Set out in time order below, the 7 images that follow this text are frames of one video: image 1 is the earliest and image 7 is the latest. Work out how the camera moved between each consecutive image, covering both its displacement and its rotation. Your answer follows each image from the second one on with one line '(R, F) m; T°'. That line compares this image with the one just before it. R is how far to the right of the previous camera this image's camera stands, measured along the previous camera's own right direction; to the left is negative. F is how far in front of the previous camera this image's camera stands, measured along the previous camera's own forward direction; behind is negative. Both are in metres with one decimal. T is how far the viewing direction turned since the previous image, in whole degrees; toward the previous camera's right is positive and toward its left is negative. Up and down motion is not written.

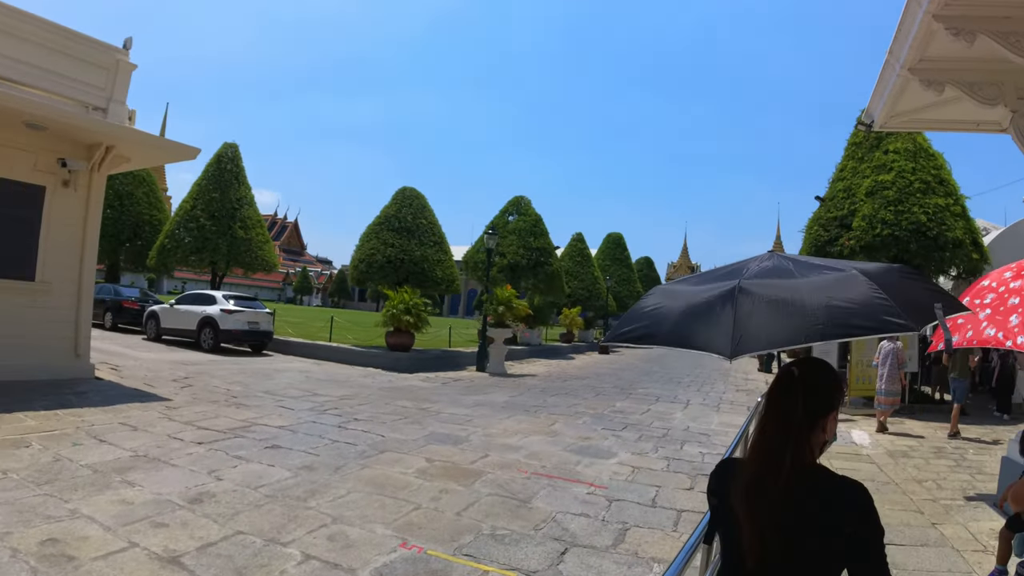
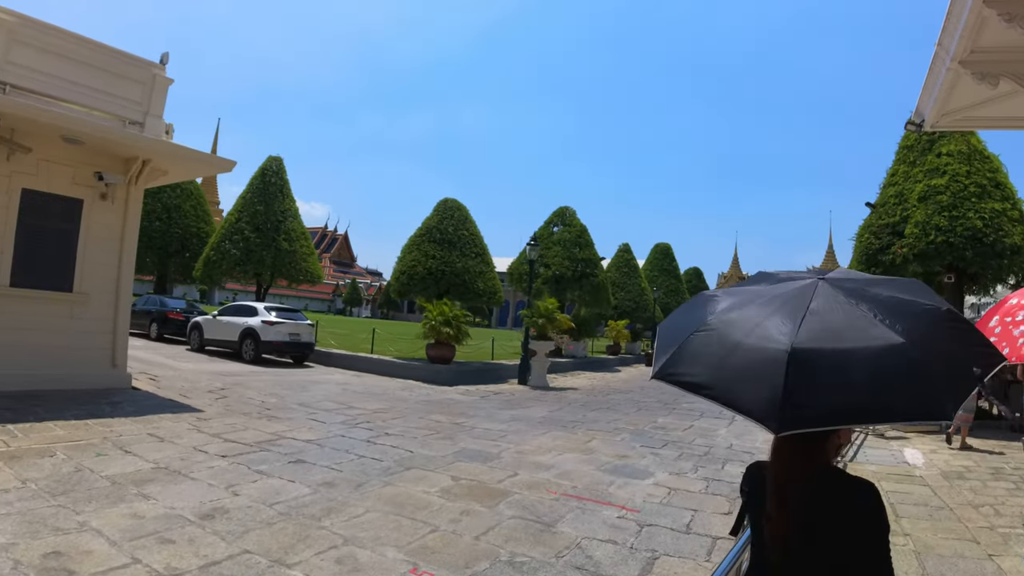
(+0.2, +0.4) m; -4°
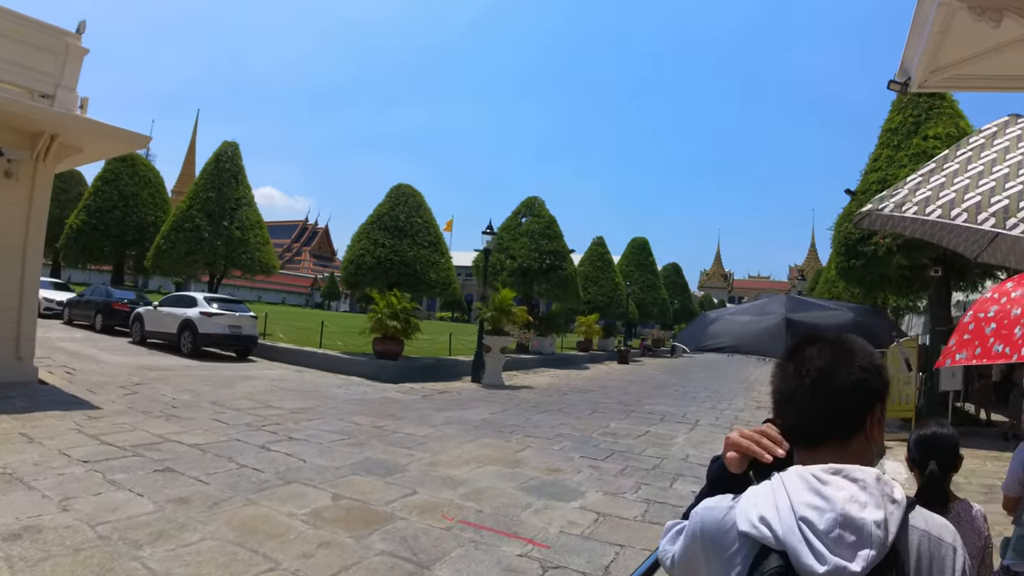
(+0.8, +1.2) m; +1°
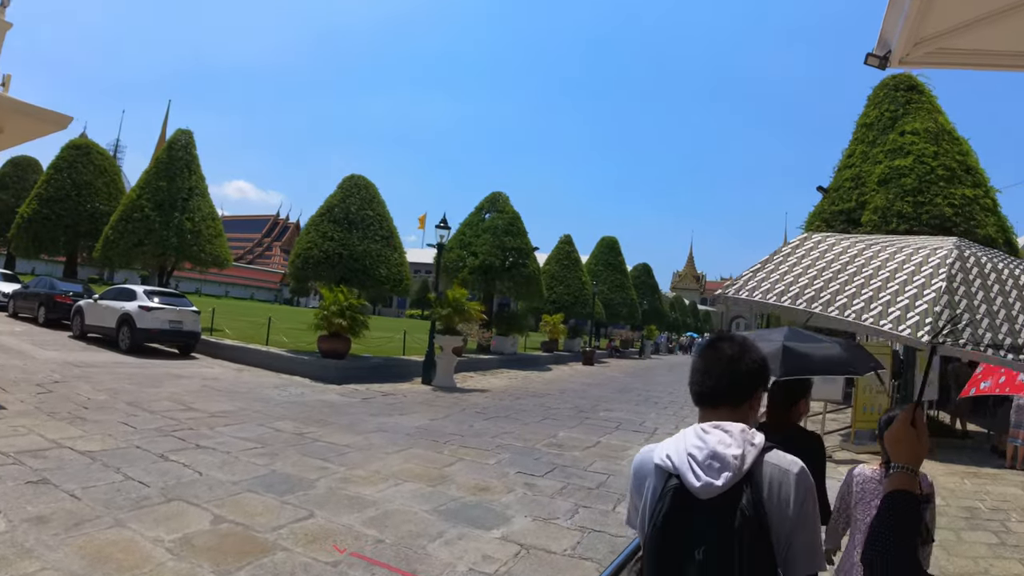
(+0.4, +0.7) m; +2°
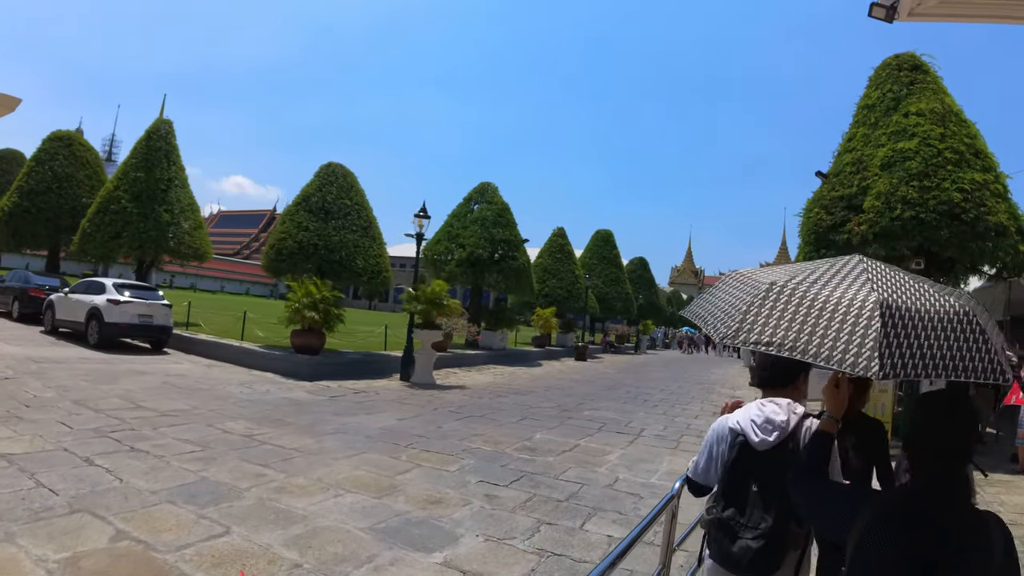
(+0.3, +0.6) m; 0°
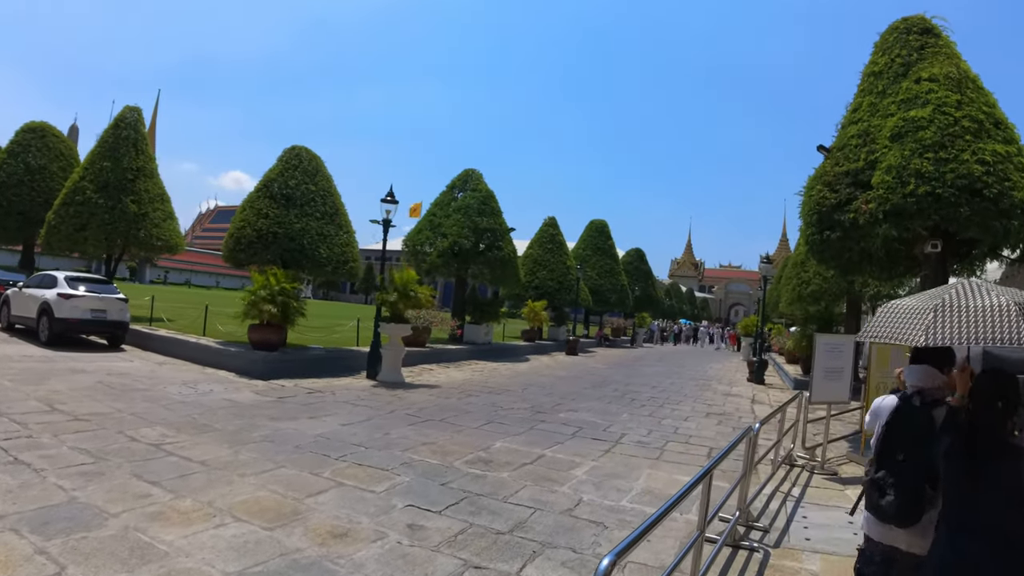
(+0.4, +0.9) m; 0°
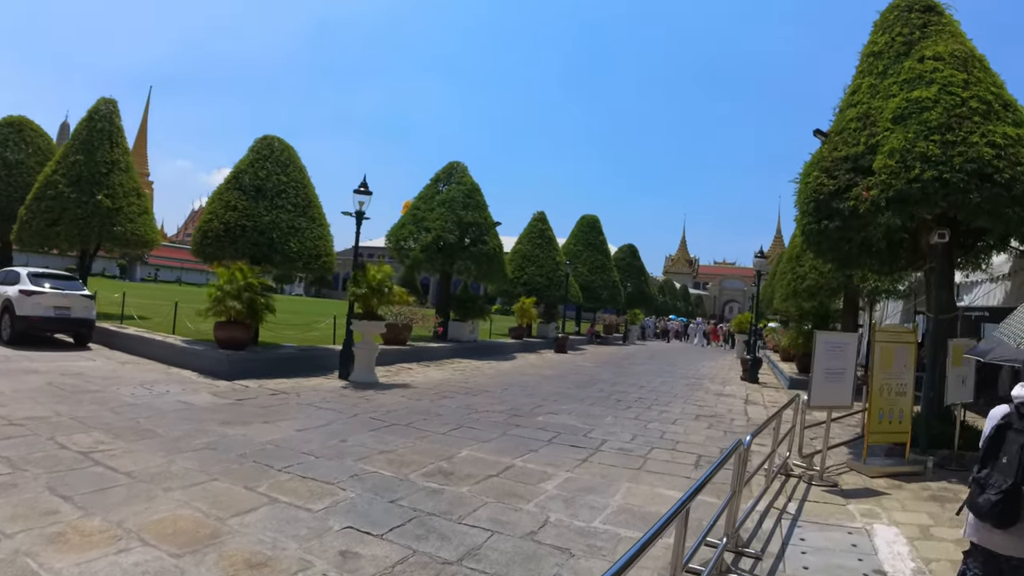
(+0.2, +0.5) m; 0°
